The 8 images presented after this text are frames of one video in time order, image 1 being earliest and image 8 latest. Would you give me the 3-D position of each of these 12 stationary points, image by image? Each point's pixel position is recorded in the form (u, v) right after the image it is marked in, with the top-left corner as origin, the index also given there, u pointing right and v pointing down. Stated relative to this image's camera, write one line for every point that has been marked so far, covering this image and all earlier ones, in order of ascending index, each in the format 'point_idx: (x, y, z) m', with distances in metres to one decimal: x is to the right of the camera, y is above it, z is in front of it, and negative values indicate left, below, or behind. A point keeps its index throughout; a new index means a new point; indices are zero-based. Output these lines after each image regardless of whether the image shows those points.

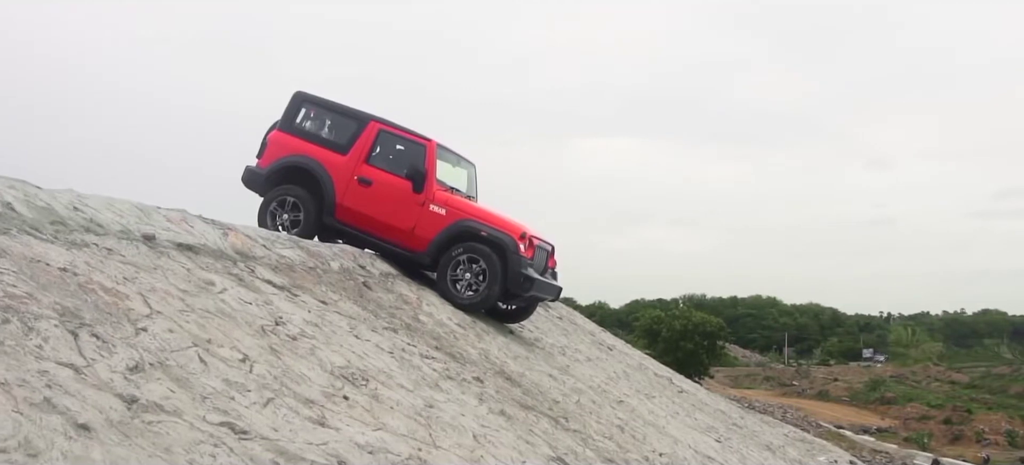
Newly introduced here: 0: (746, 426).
0: (+2.5, -2.3, +10.0) m
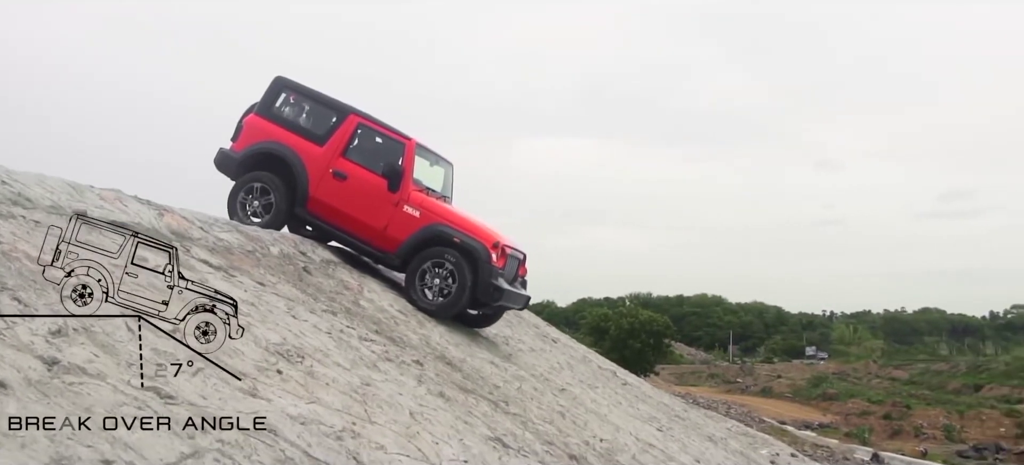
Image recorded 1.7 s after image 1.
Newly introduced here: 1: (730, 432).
0: (+2.0, -2.3, +10.3) m
1: (+2.5, -2.5, +10.6) m
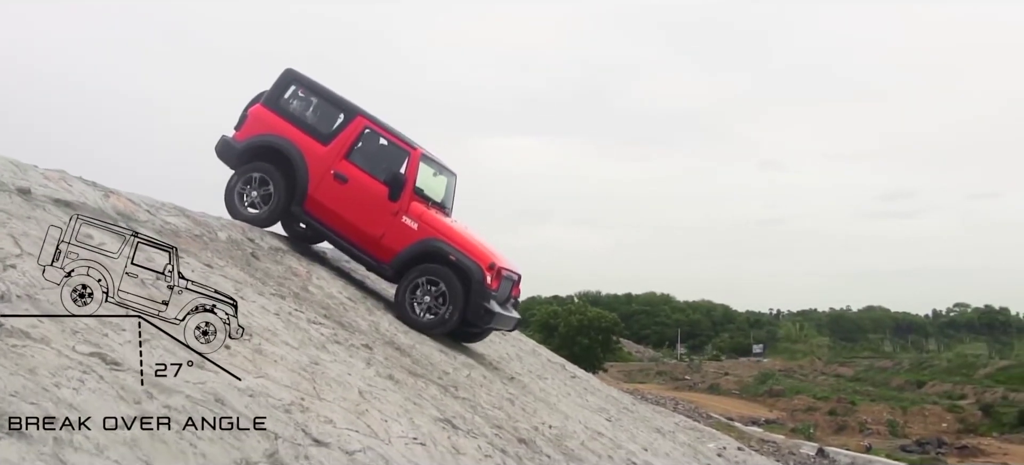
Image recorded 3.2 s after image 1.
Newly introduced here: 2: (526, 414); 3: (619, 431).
0: (+1.5, -2.2, +10.7) m
1: (+2.0, -2.5, +11.0) m
2: (+0.1, -1.6, +8.0) m
3: (+1.1, -2.1, +9.1) m
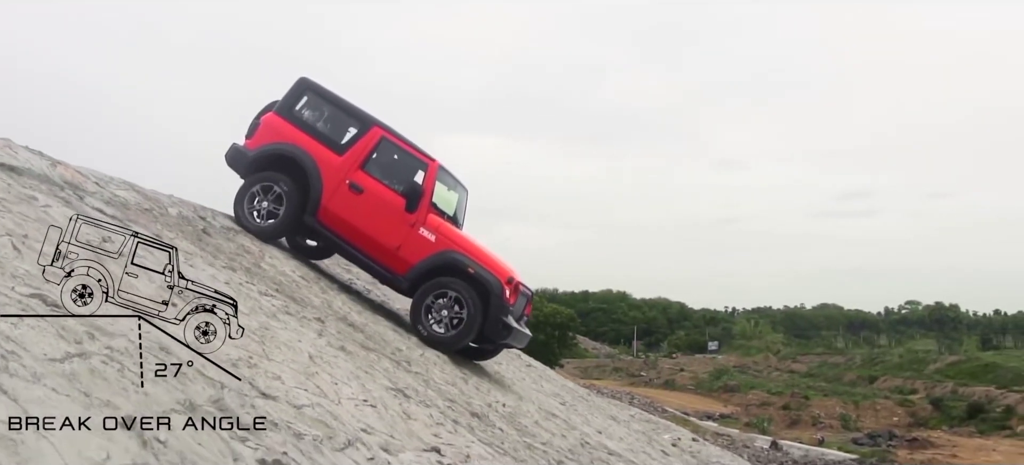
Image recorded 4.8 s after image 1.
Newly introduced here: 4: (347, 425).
0: (+1.1, -2.2, +11.3) m
1: (+1.6, -2.5, +11.5) m
2: (-0.4, -1.6, +8.5) m
3: (+0.7, -2.0, +9.6) m
4: (-1.2, -1.3, +6.1) m
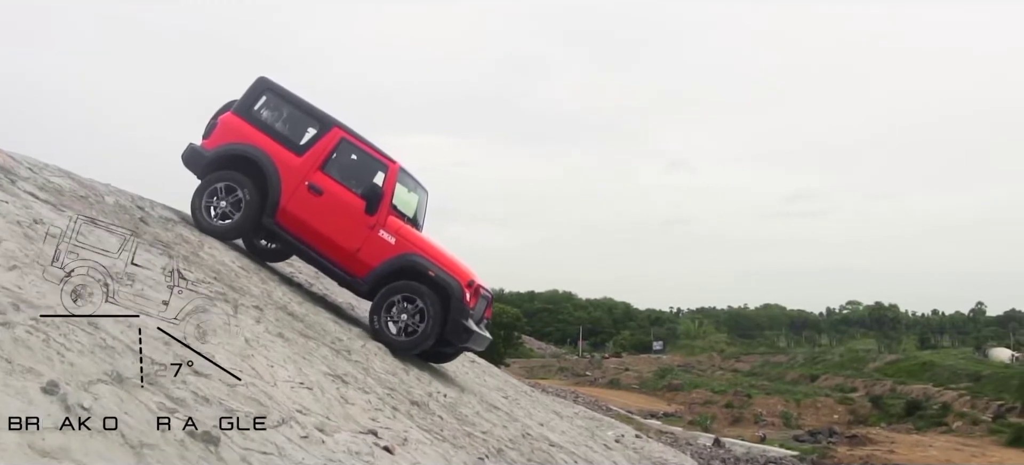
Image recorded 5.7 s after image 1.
0: (+0.4, -2.2, +11.5) m
1: (+0.9, -2.5, +11.7) m
2: (-0.9, -1.5, +8.7) m
3: (+0.1, -2.0, +9.8) m
4: (-1.6, -1.2, +6.2) m
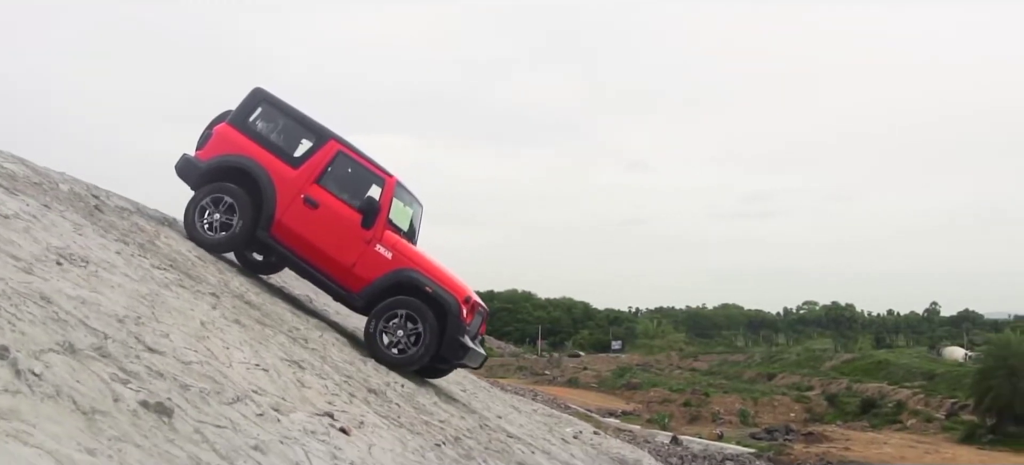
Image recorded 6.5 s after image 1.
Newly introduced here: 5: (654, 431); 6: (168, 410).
0: (0.0, -2.2, +11.8) m
1: (+0.4, -2.5, +12.1) m
2: (-1.3, -1.5, +9.0) m
3: (-0.3, -2.0, +10.1) m
4: (-2.0, -1.1, +6.5) m
5: (+2.4, -3.1, +13.7) m
6: (-2.1, -1.1, +5.3) m
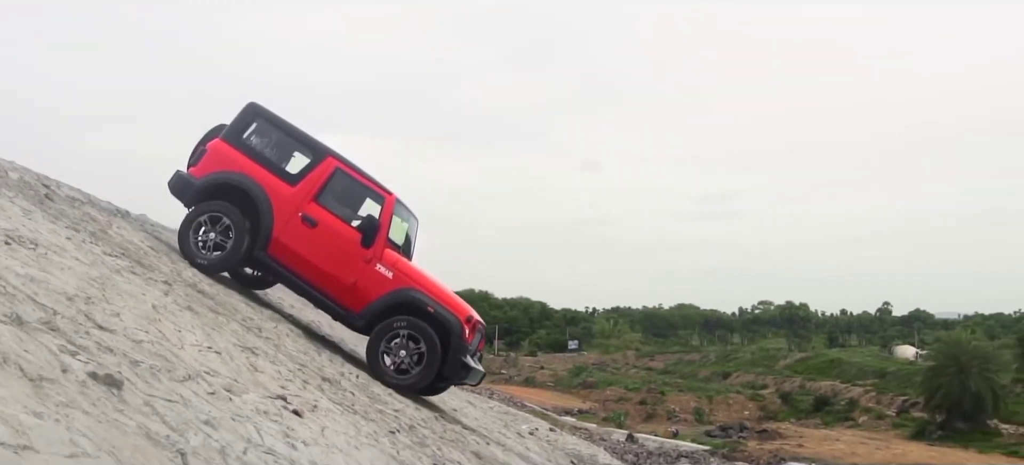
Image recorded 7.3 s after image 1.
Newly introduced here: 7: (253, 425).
0: (-0.6, -2.2, +12.1) m
1: (-0.1, -2.5, +12.4) m
2: (-1.9, -1.5, +9.3) m
3: (-0.9, -2.0, +10.4) m
4: (-2.5, -1.1, +6.8) m
5: (+1.8, -3.2, +14.1) m
6: (-2.6, -1.0, +5.6) m
7: (-1.9, -1.4, +6.3) m
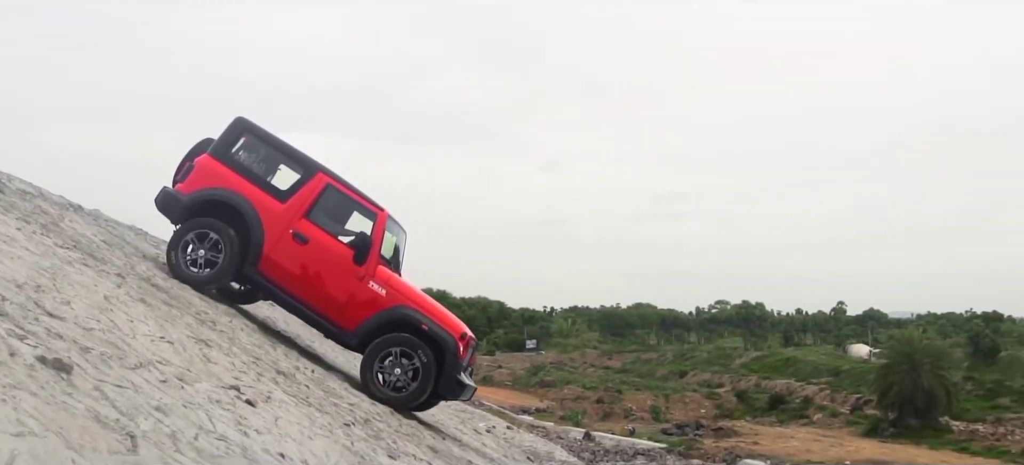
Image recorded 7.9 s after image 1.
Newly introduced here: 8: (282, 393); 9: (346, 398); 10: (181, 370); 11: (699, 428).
0: (-1.2, -2.3, +12.2) m
1: (-0.7, -2.5, +12.5) m
2: (-2.4, -1.5, +9.4) m
3: (-1.4, -2.0, +10.5) m
4: (-3.0, -1.0, +6.8) m
5: (+1.2, -3.2, +14.2) m
6: (-3.0, -0.9, +5.7) m
7: (-2.3, -1.4, +6.4) m
8: (-2.2, -1.6, +8.0) m
9: (-1.8, -1.8, +9.2) m
10: (-2.7, -1.2, +7.0) m
11: (+3.3, -3.3, +14.4) m
